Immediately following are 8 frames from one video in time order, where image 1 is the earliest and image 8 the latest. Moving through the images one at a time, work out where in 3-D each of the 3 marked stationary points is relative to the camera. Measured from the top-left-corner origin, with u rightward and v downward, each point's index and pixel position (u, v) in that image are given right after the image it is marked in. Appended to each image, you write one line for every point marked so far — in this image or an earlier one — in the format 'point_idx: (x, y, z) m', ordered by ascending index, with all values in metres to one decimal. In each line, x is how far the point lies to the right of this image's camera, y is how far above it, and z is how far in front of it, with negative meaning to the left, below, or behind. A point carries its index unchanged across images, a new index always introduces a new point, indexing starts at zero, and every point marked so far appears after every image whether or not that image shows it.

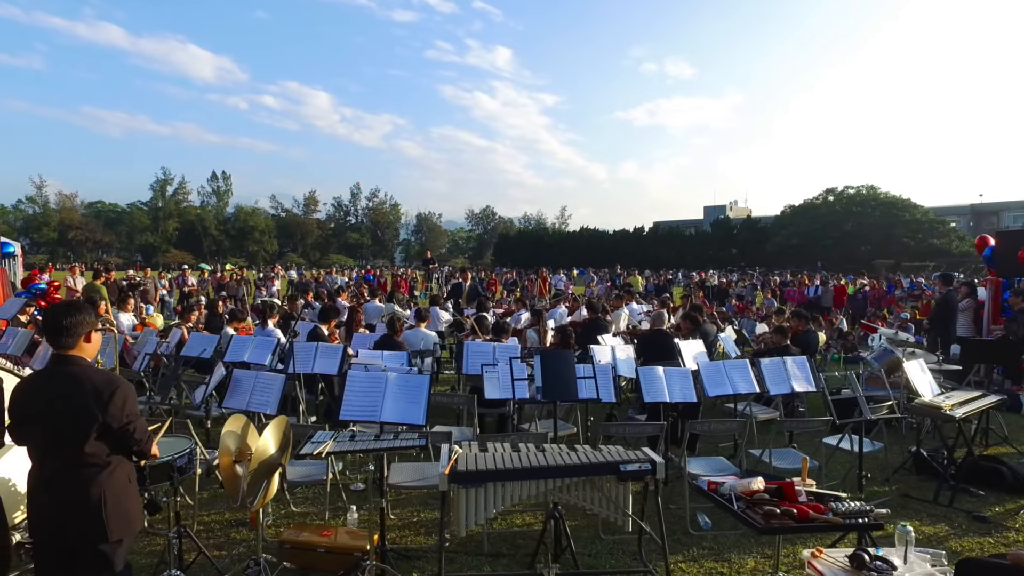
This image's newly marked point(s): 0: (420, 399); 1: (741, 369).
0: (-0.5, -0.7, +4.1) m
1: (+2.1, -0.7, +6.1) m
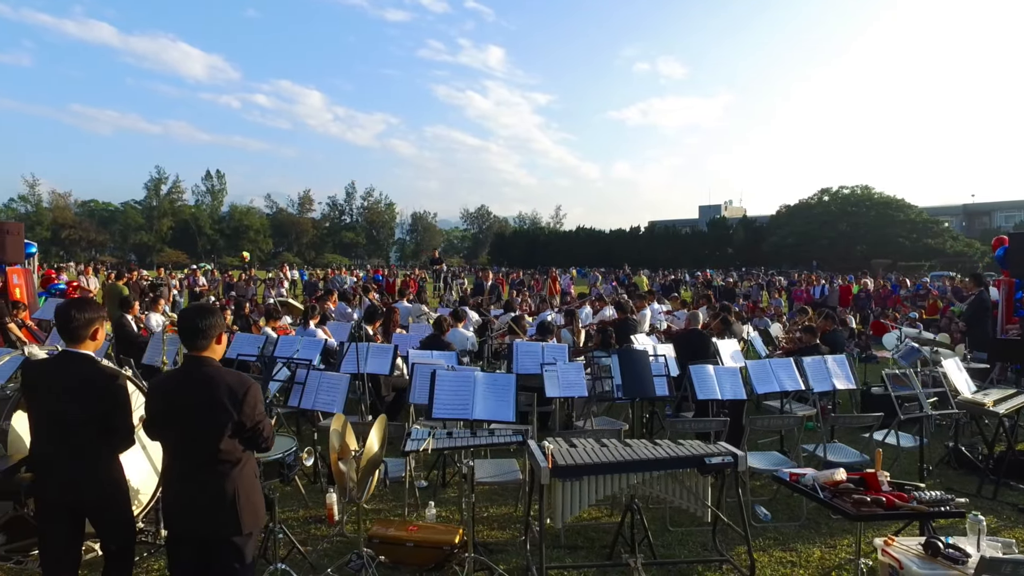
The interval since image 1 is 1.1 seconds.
0: (0.0, -0.7, +4.2) m
1: (+2.6, -0.8, +6.3) m
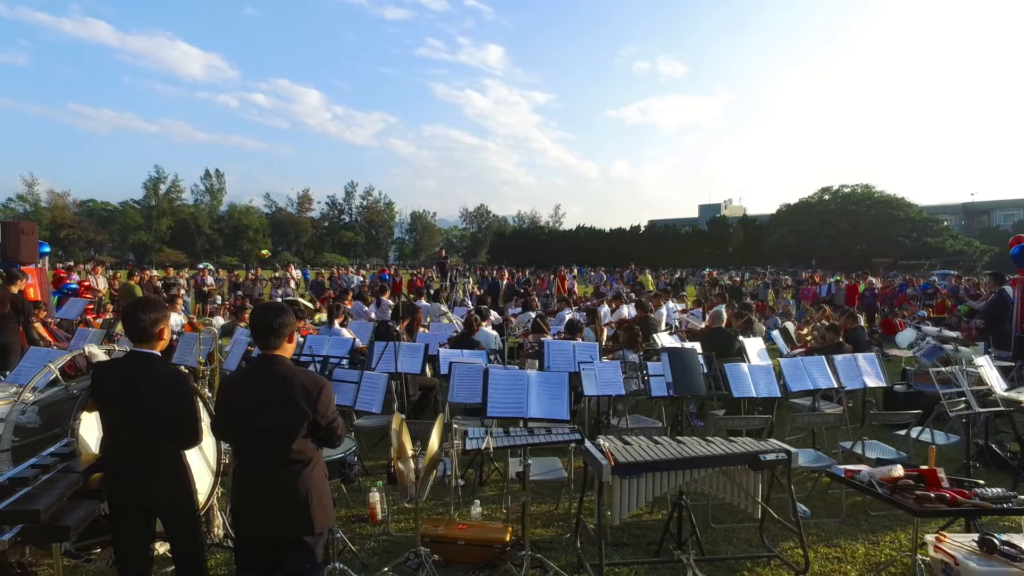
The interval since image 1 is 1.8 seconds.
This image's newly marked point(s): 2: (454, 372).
0: (+0.3, -0.7, +4.2) m
1: (+2.9, -0.7, +6.3) m
2: (-0.5, -0.7, +5.6) m
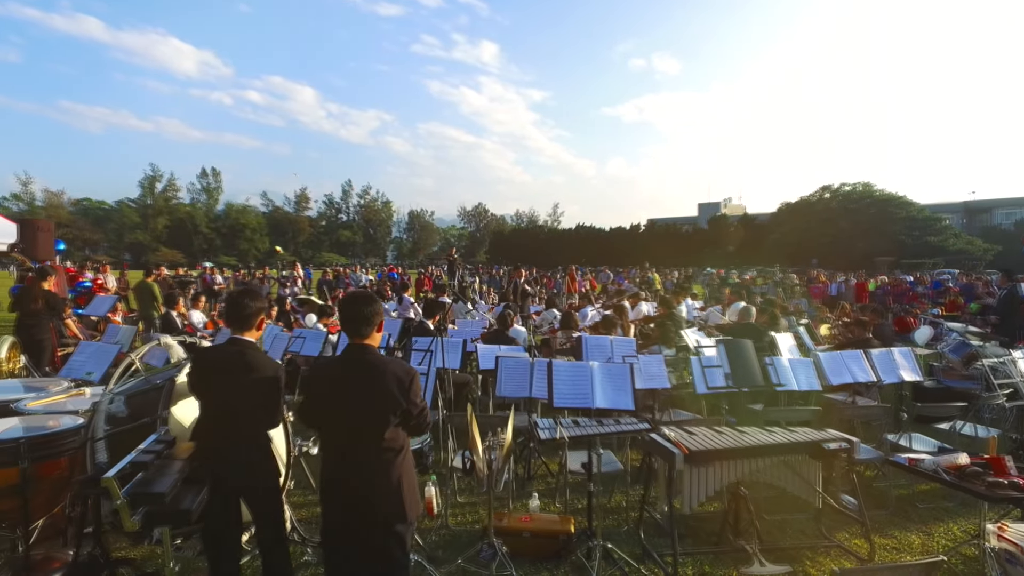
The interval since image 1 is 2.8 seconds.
0: (+0.7, -0.6, +4.3) m
1: (+3.3, -0.7, +6.4) m
2: (-0.1, -0.7, +5.6) m
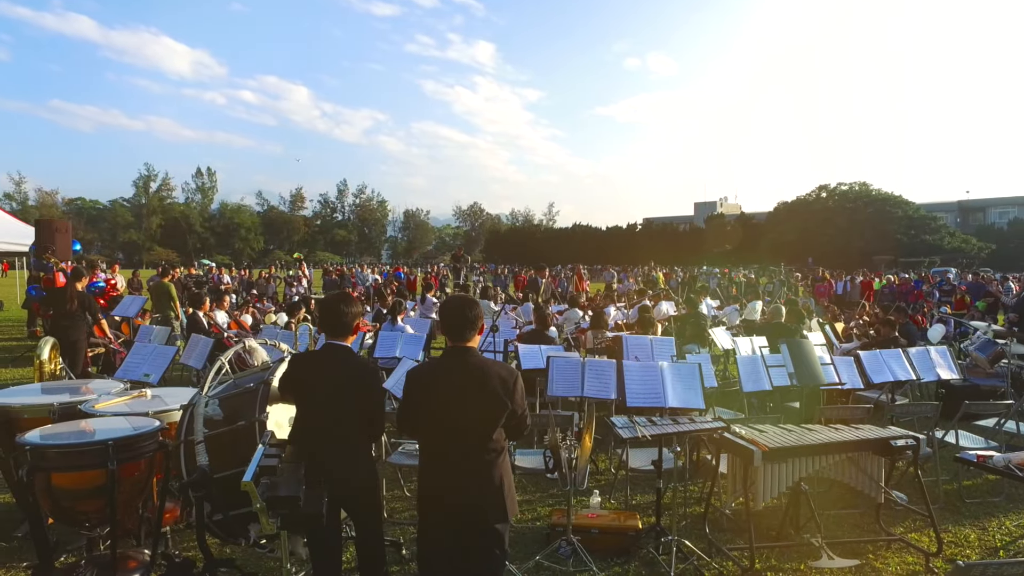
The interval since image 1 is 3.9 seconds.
0: (+1.2, -0.6, +4.3) m
1: (+3.8, -0.7, +6.5) m
2: (+0.3, -0.7, +5.7) m
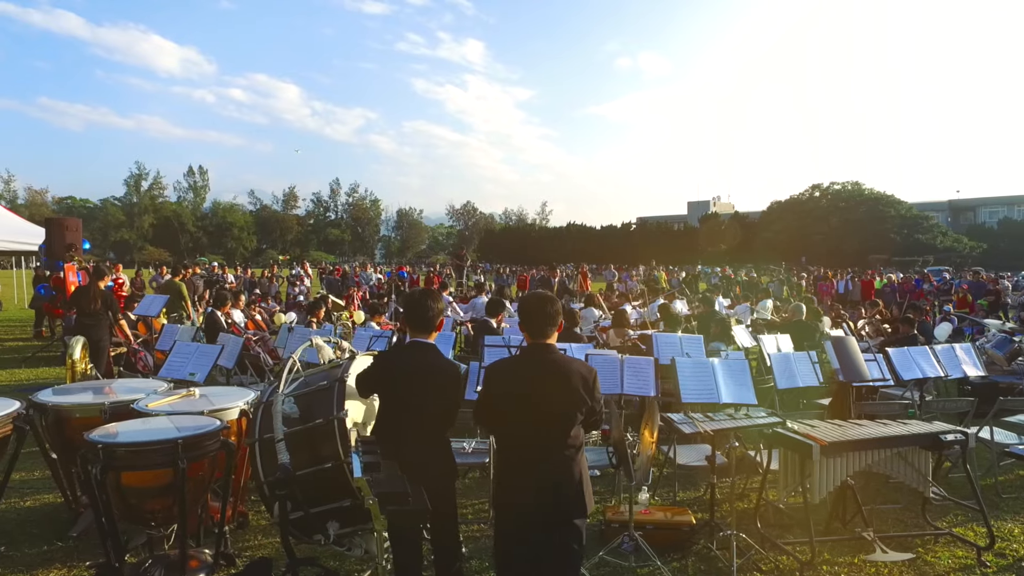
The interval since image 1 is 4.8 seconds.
0: (+1.6, -0.6, +4.4) m
1: (+4.1, -0.7, +6.6) m
2: (+0.7, -0.7, +5.7) m
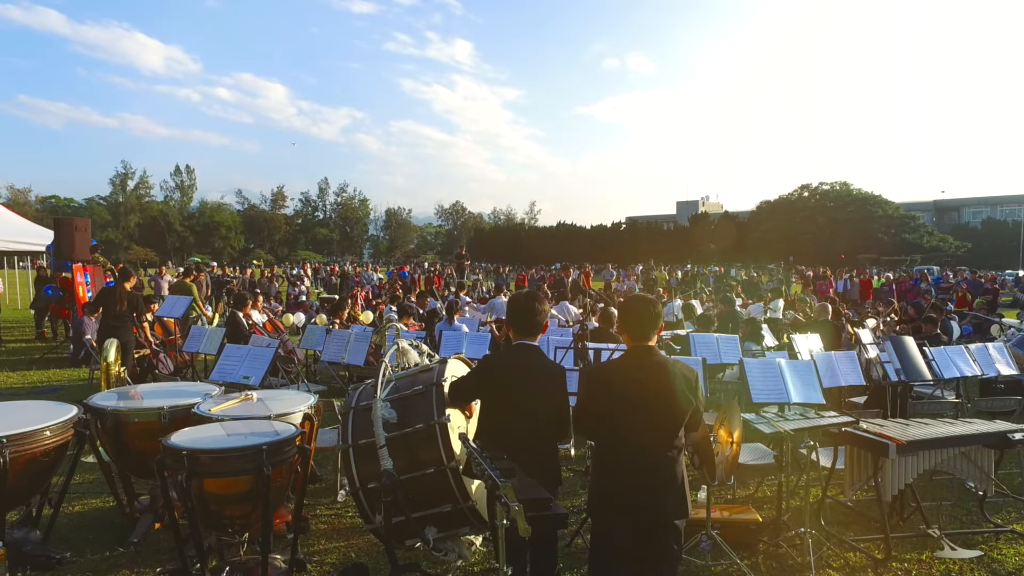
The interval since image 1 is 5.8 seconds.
0: (+2.0, -0.6, +4.4) m
1: (+4.5, -0.7, +6.6) m
2: (+1.1, -0.7, +5.7) m
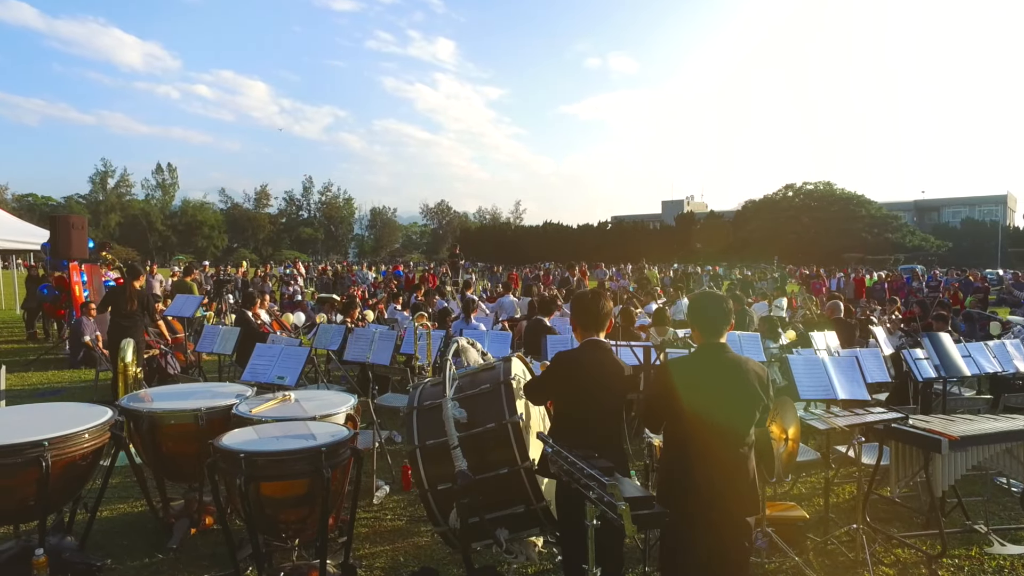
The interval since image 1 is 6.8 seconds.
0: (+2.3, -0.6, +4.4) m
1: (+4.8, -0.6, +6.7) m
2: (+1.4, -0.6, +5.7) m
